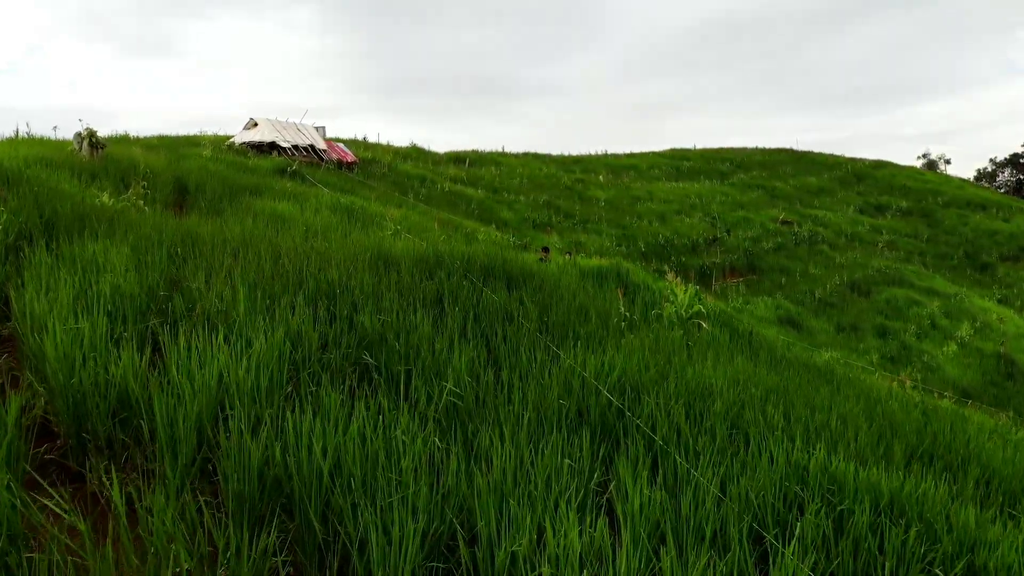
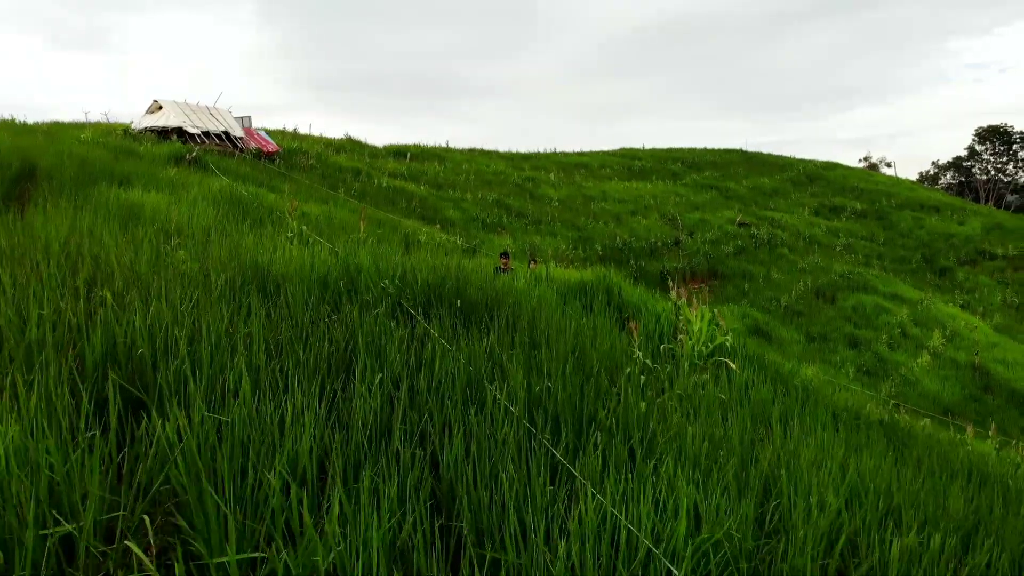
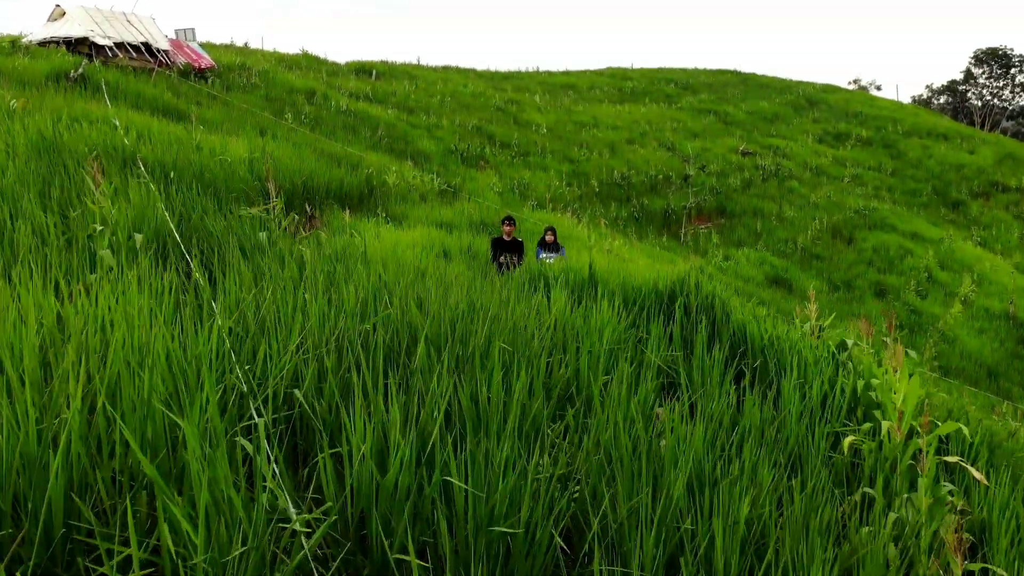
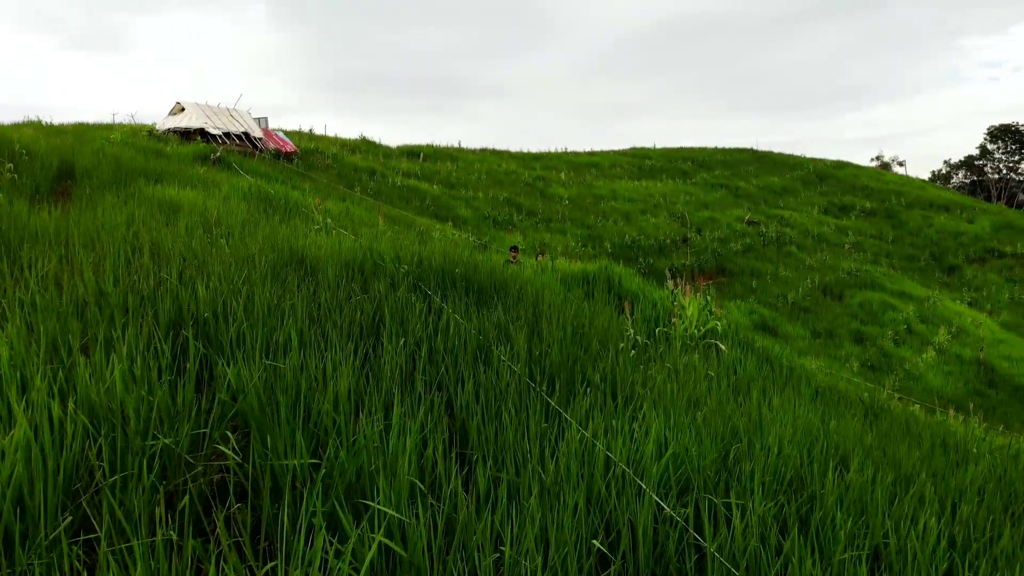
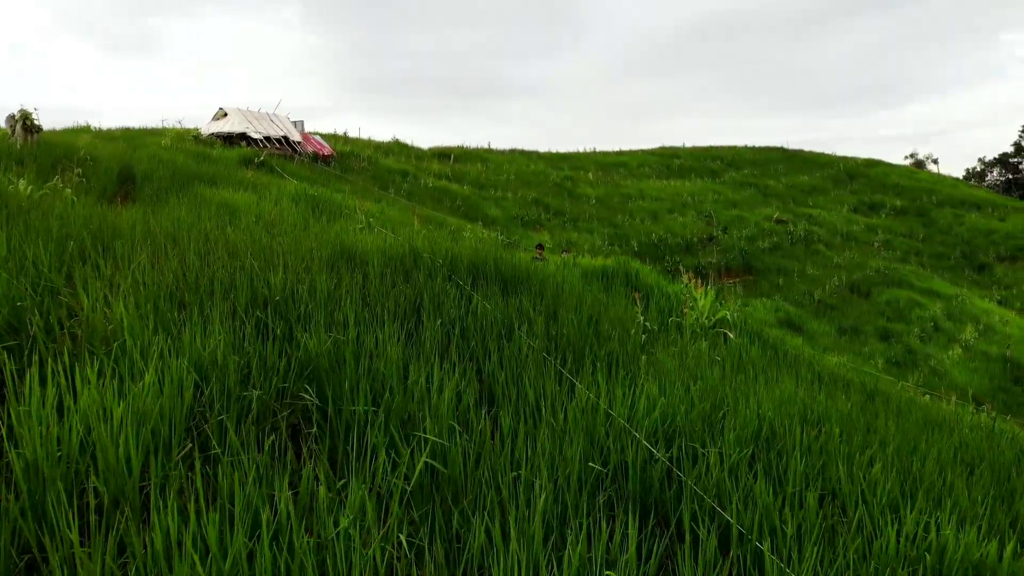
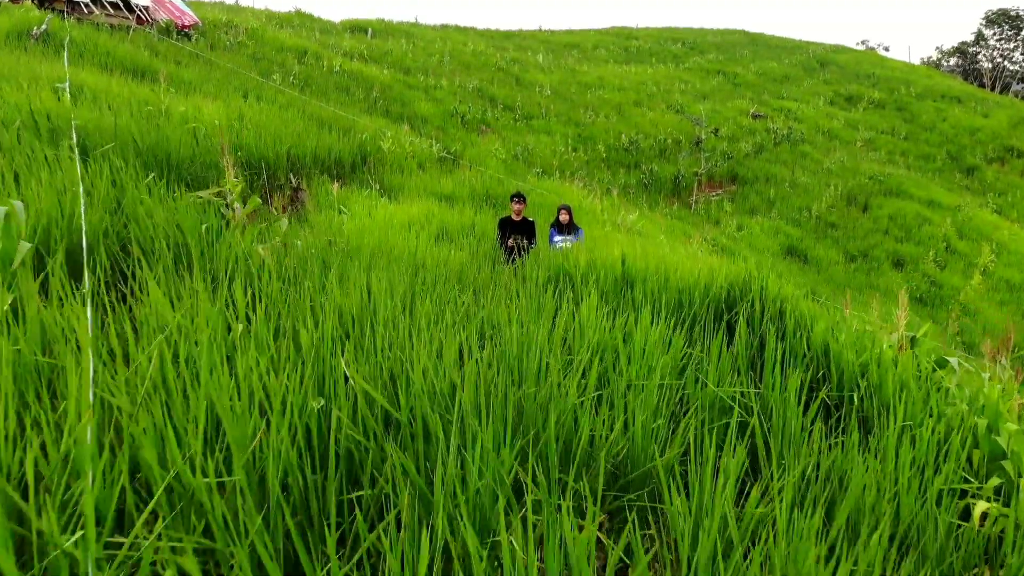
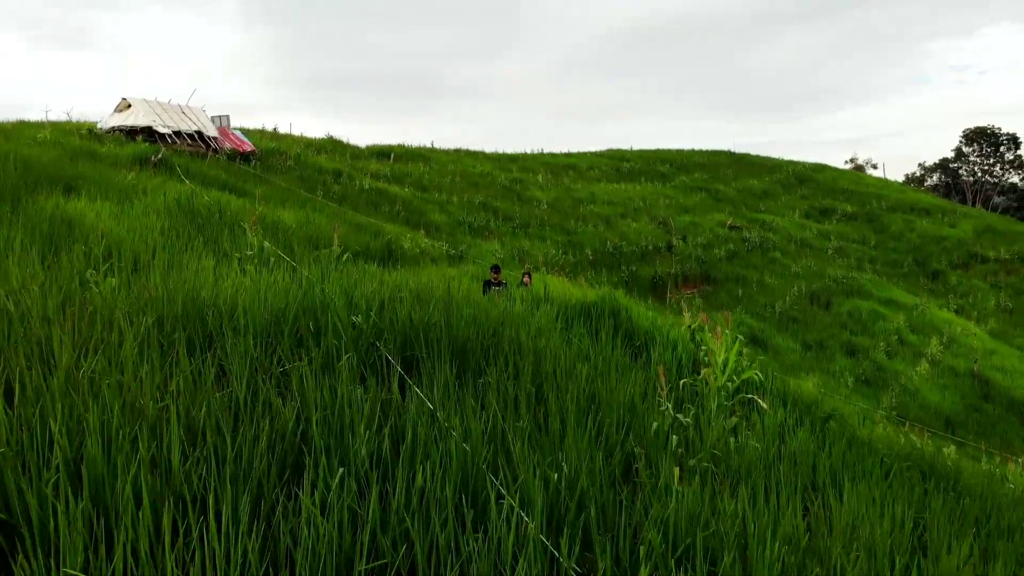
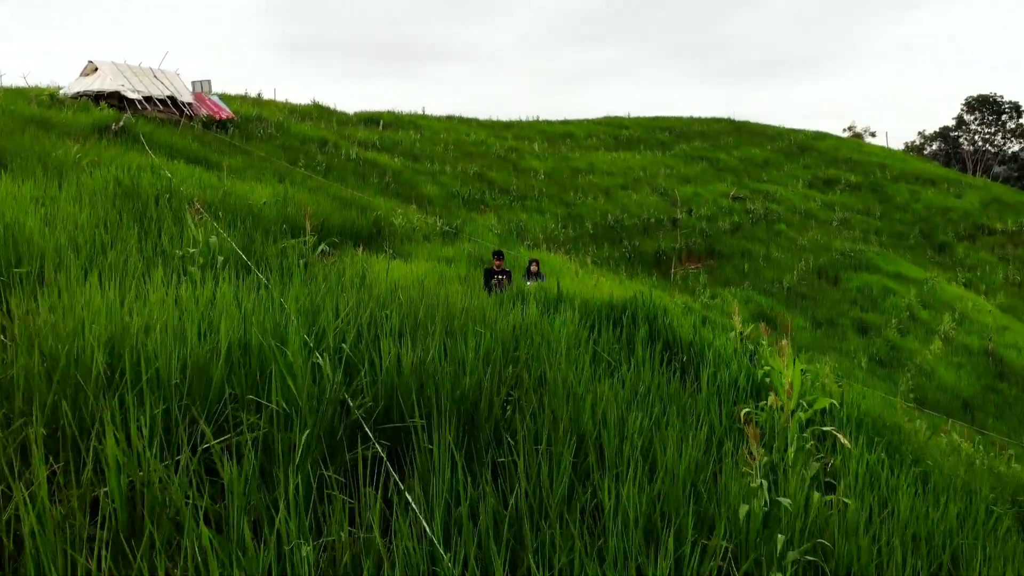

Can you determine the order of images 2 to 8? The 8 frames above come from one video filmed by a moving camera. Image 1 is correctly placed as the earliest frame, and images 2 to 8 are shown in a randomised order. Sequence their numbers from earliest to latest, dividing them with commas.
5, 4, 2, 7, 8, 3, 6
